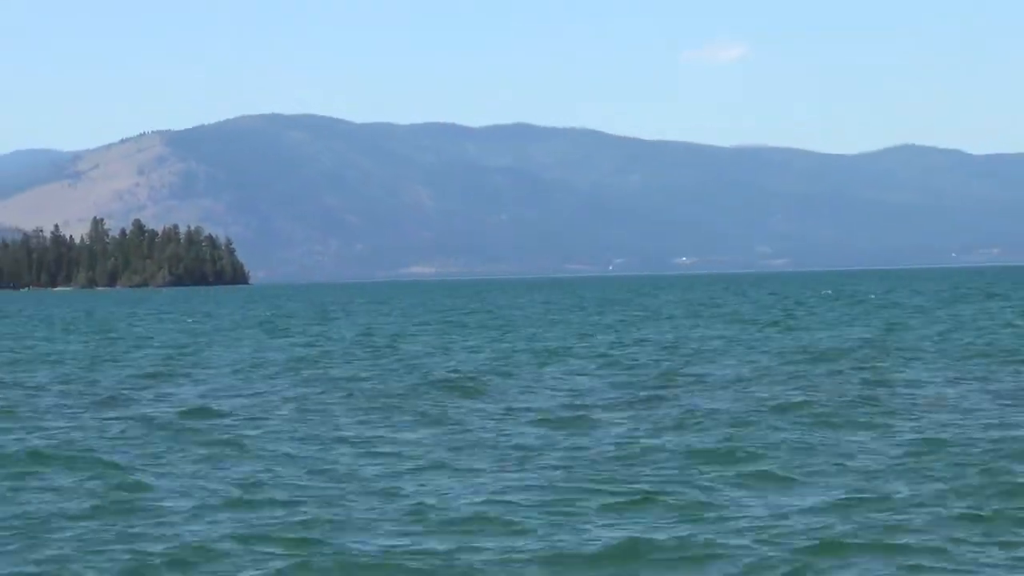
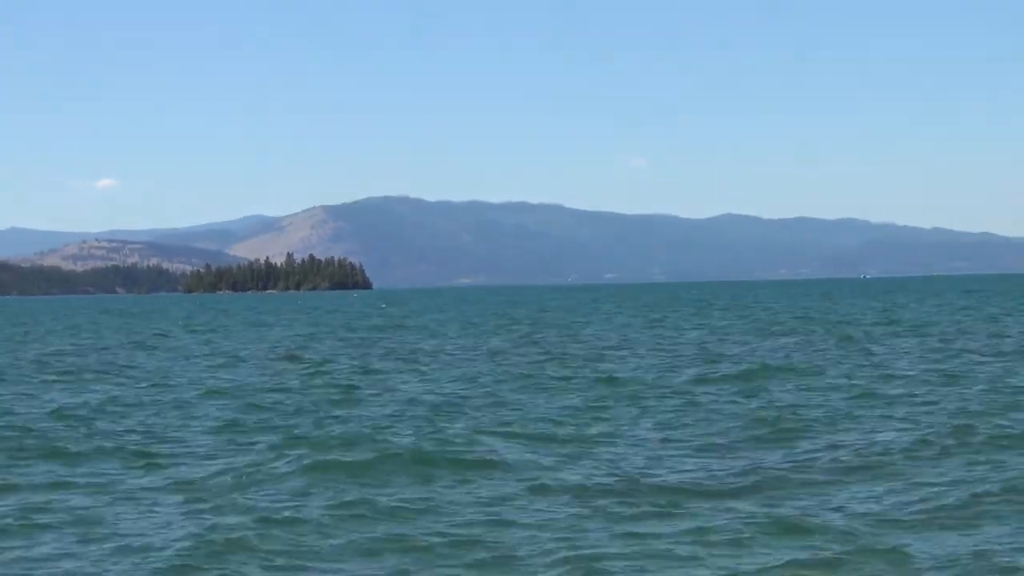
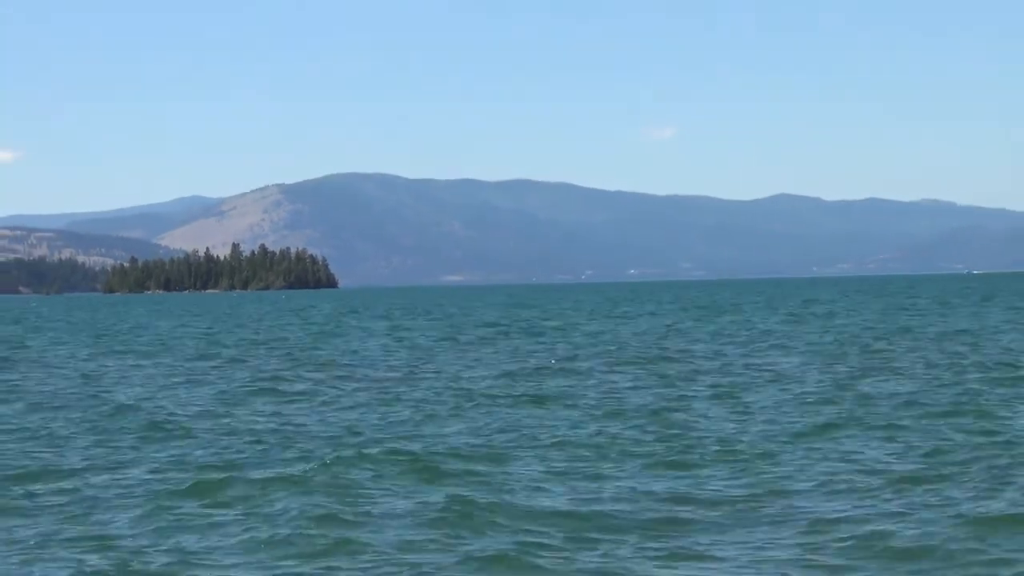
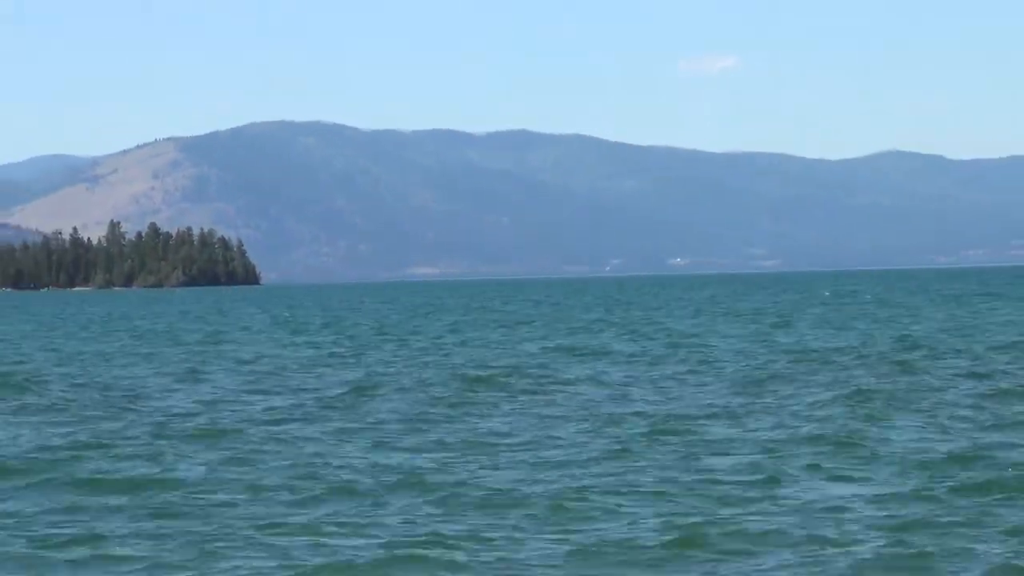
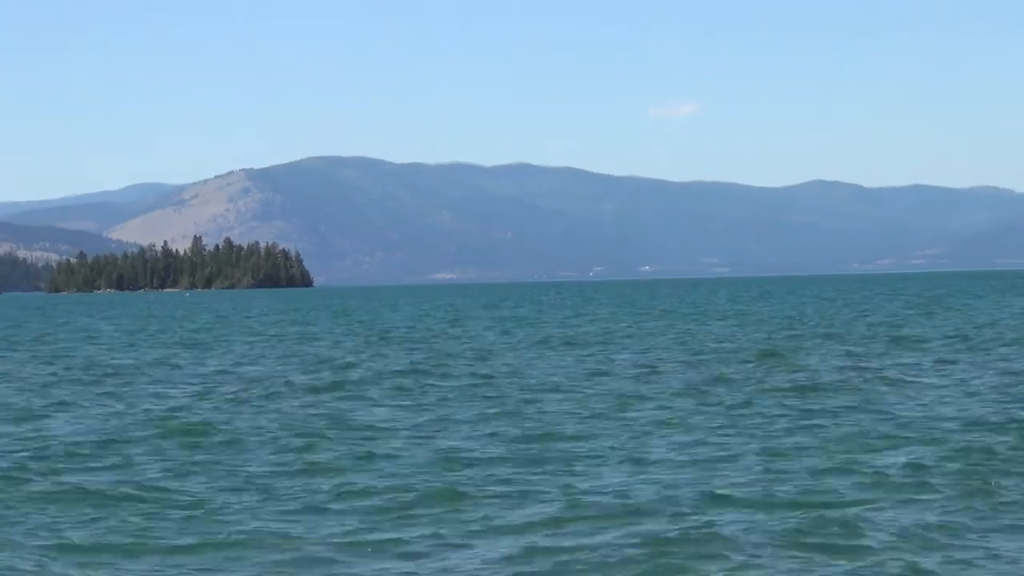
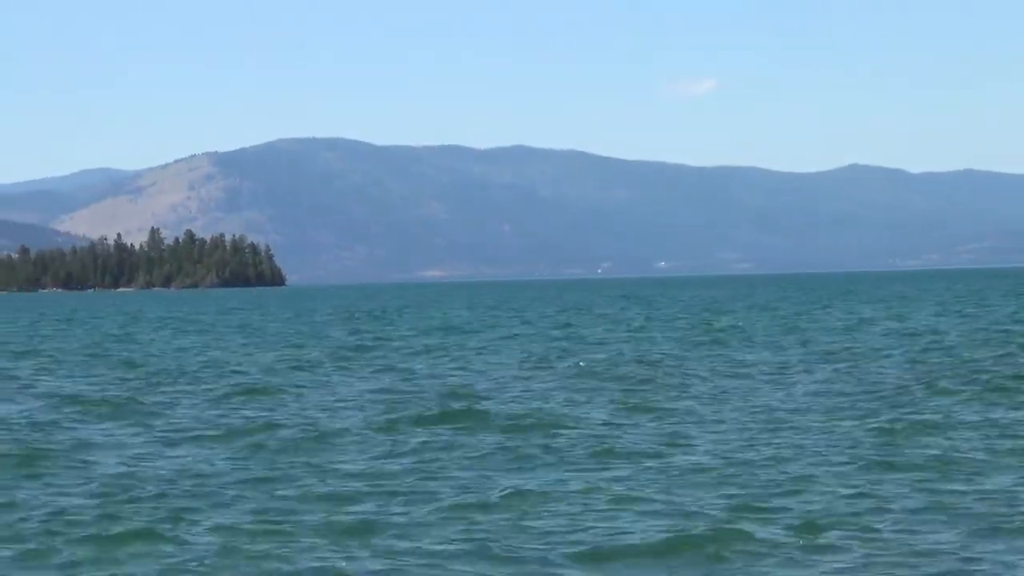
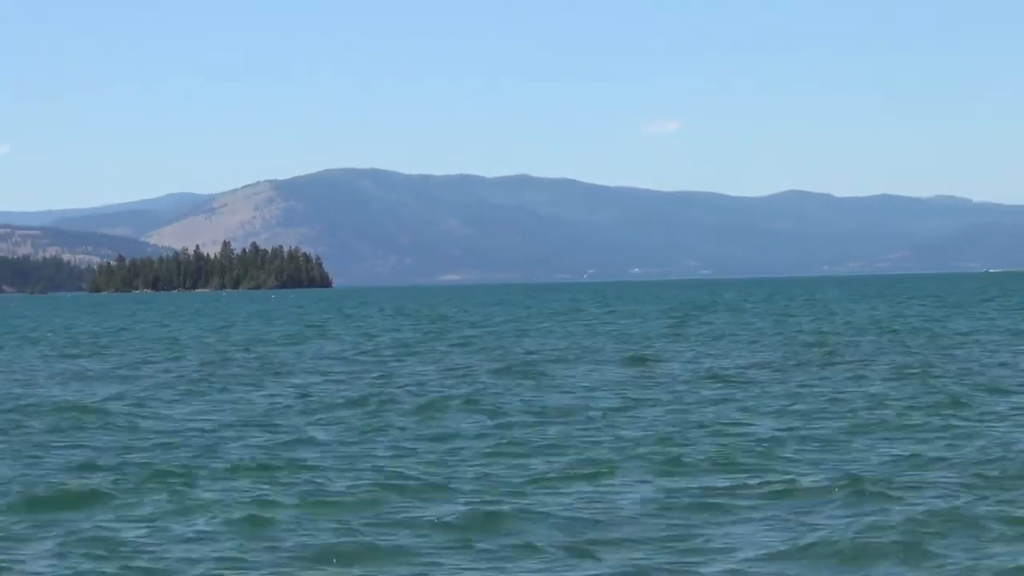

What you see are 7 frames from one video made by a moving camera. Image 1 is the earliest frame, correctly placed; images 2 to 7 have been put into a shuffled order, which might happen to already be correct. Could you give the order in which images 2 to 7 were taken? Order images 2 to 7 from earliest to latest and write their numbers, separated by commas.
4, 6, 5, 7, 3, 2
